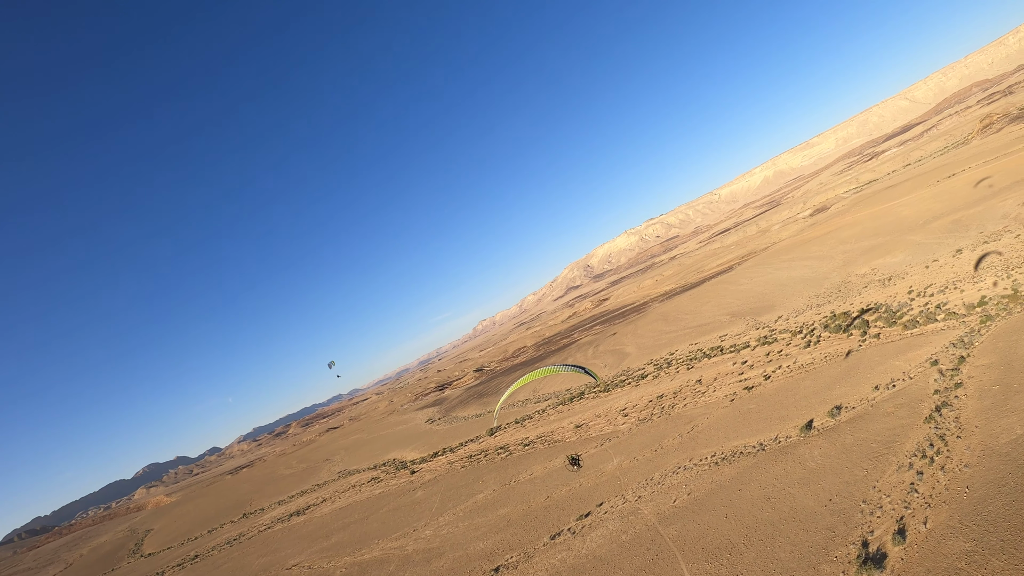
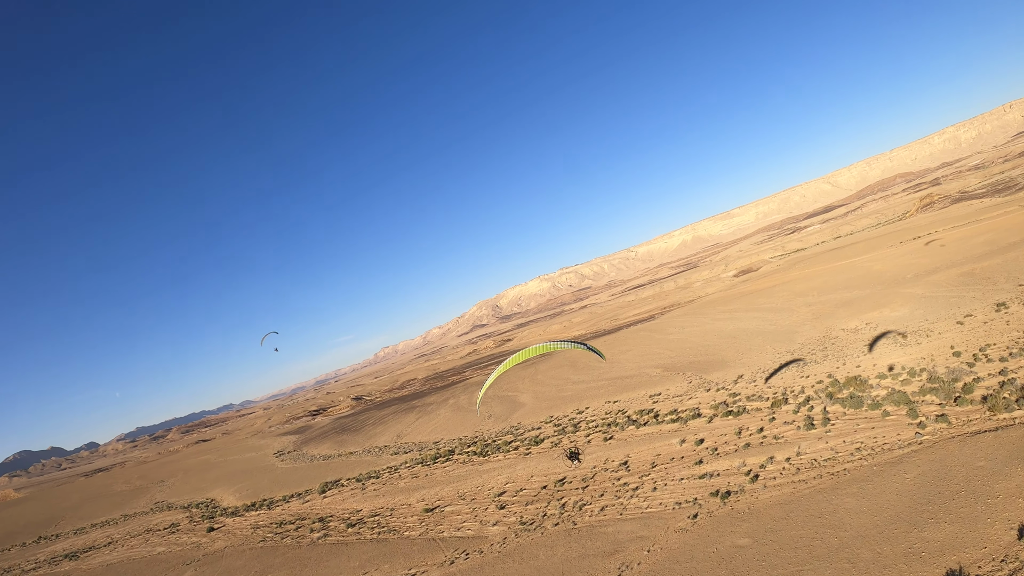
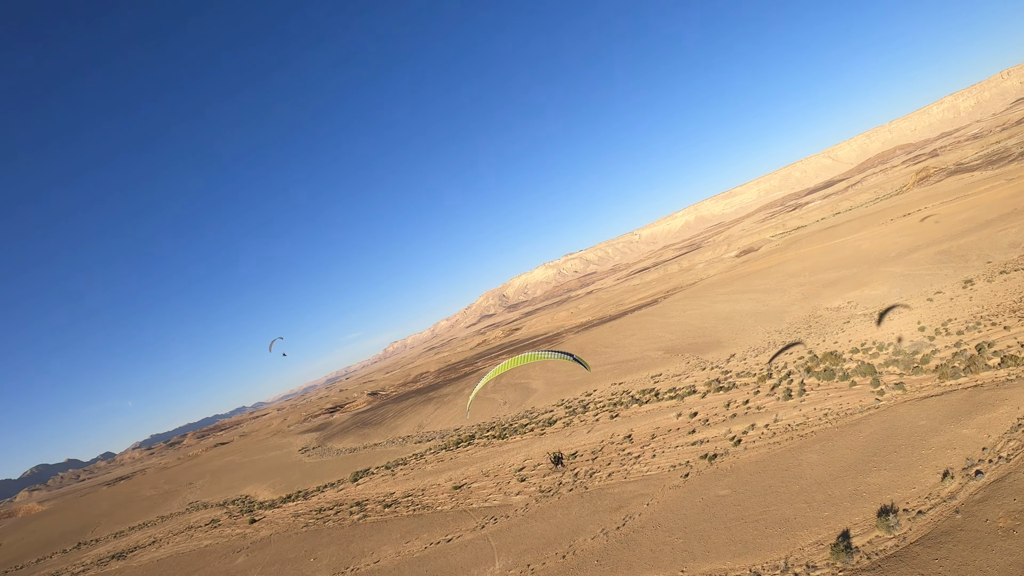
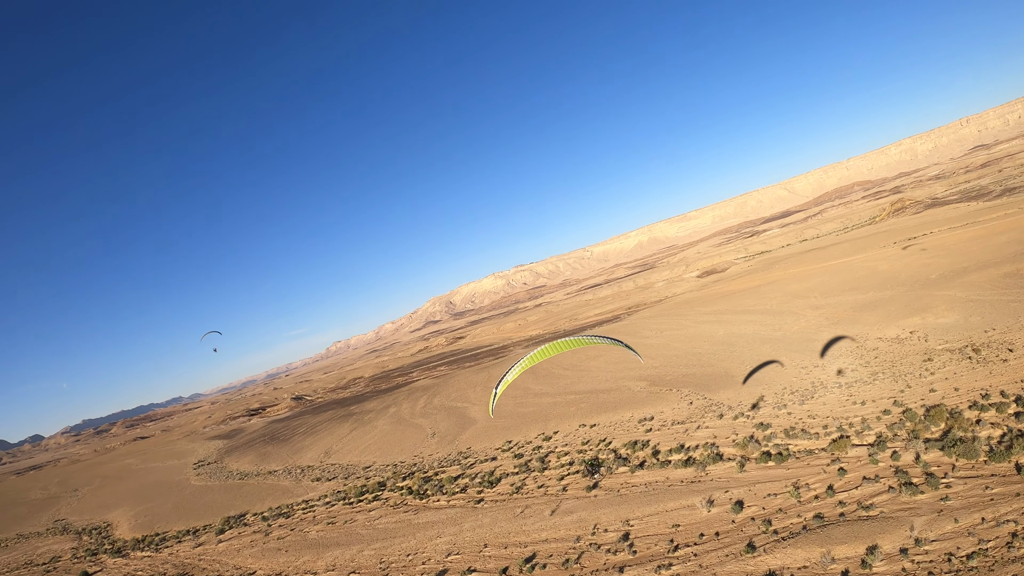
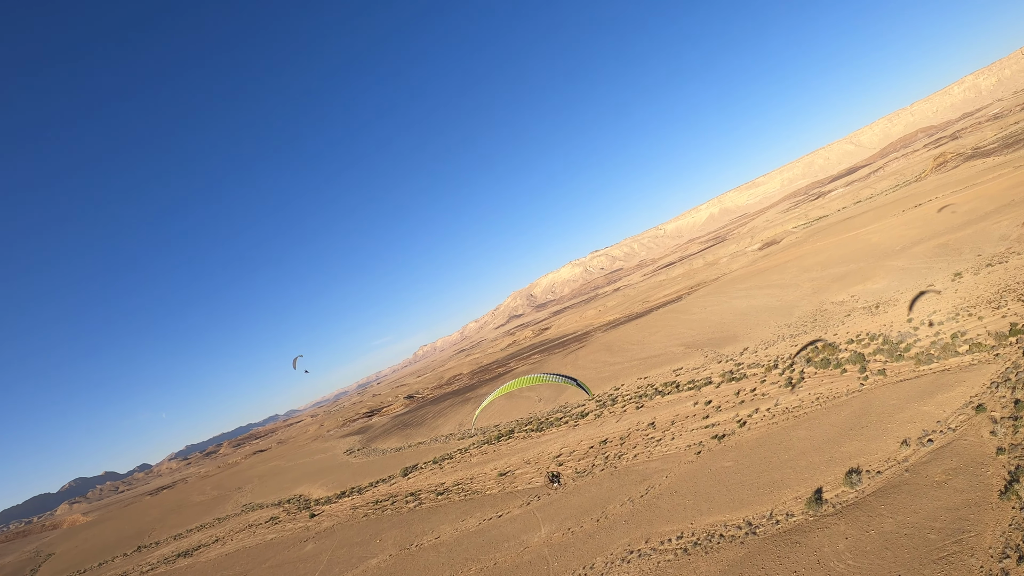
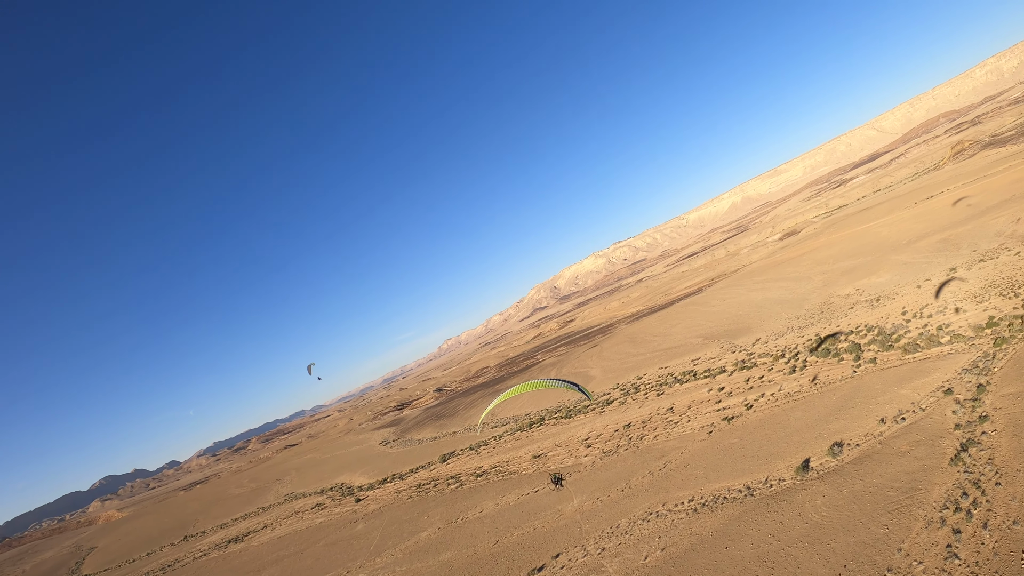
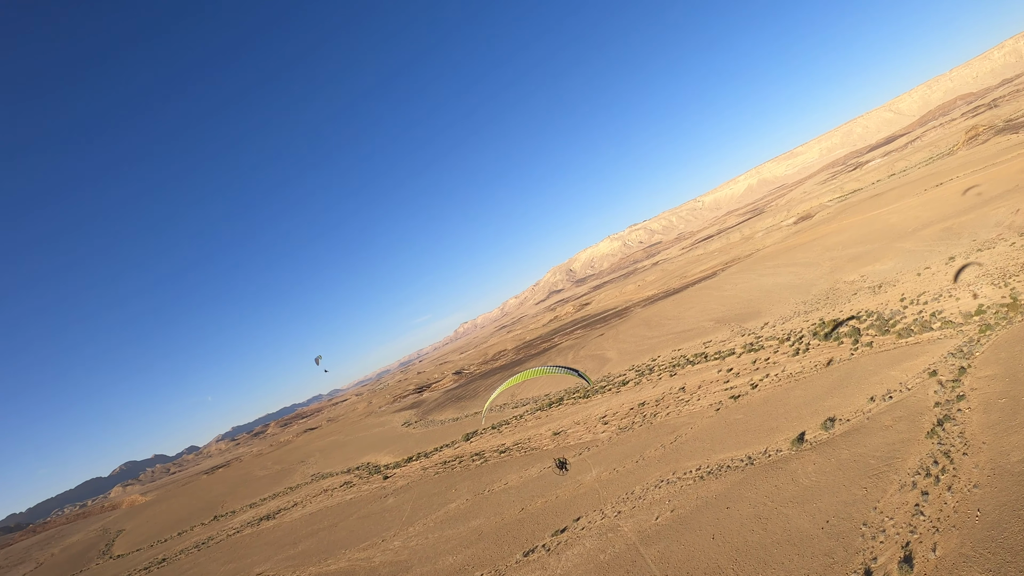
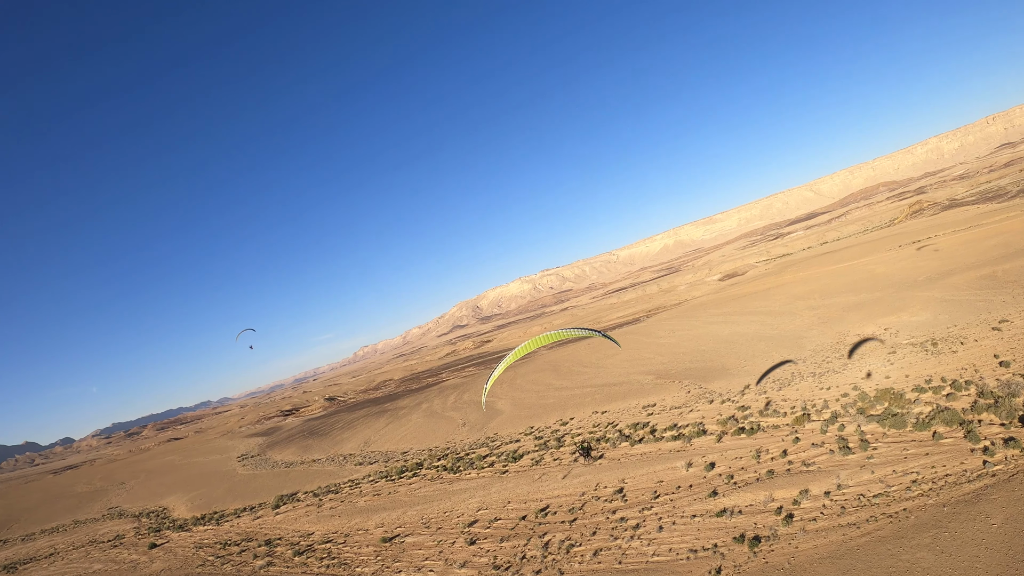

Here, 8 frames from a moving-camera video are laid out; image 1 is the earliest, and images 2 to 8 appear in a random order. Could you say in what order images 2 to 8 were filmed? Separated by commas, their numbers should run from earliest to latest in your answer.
7, 6, 5, 3, 2, 8, 4
